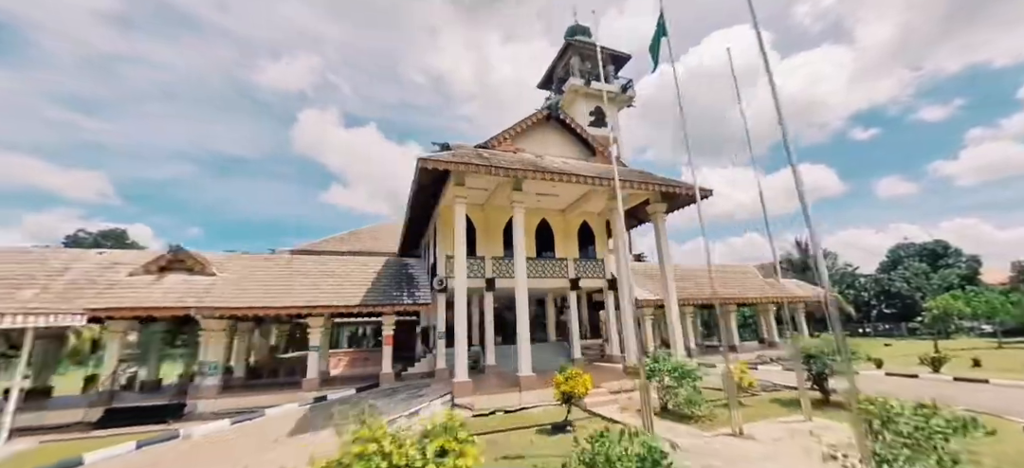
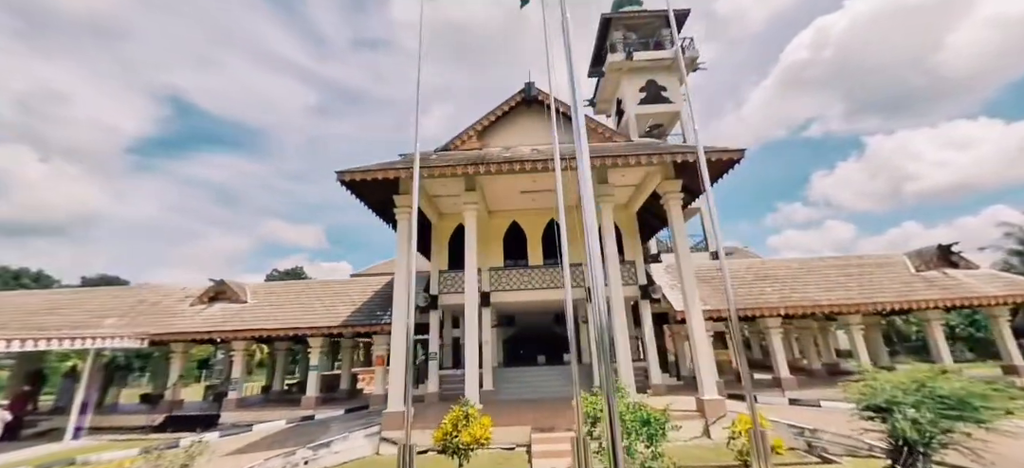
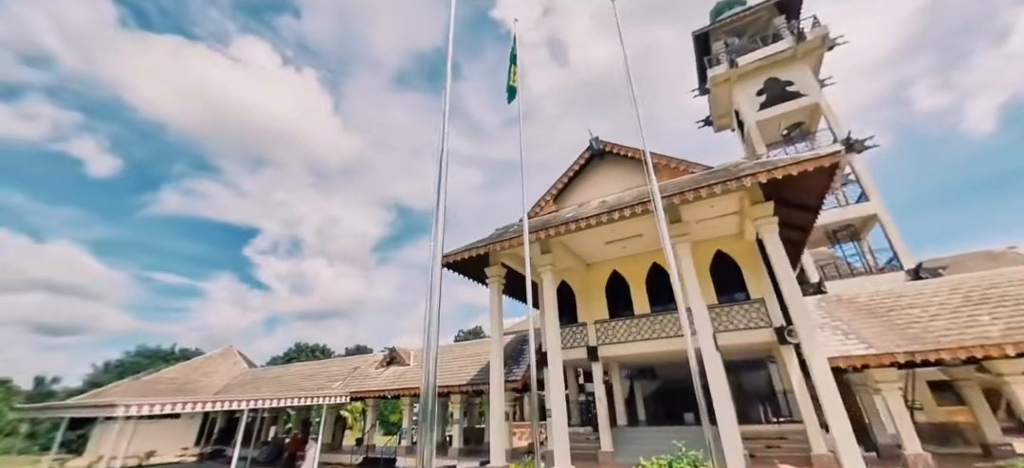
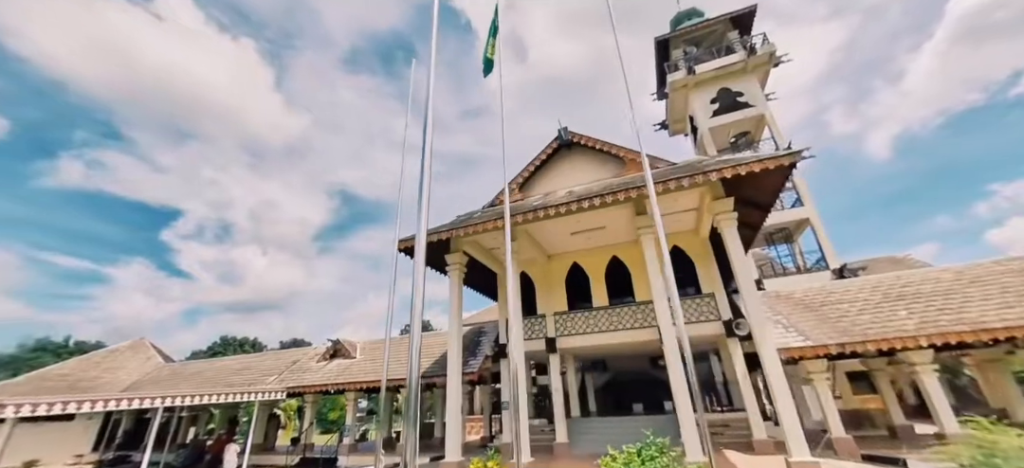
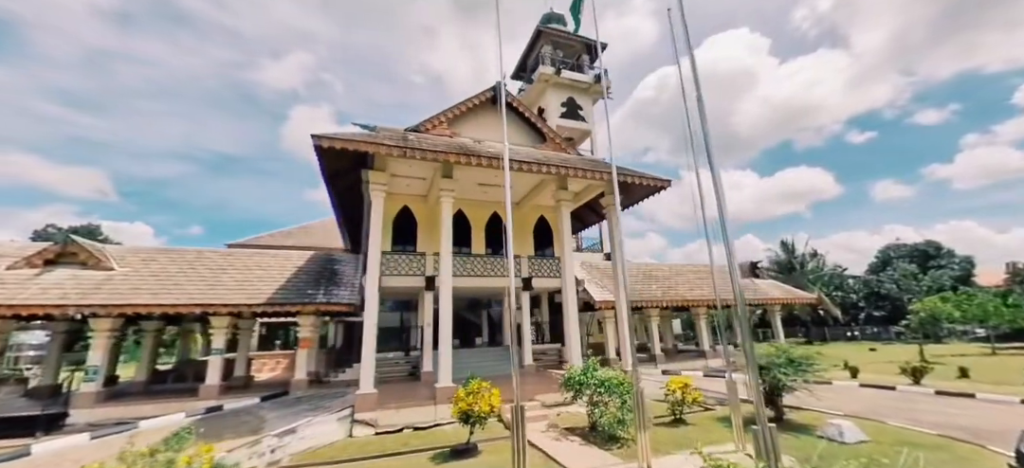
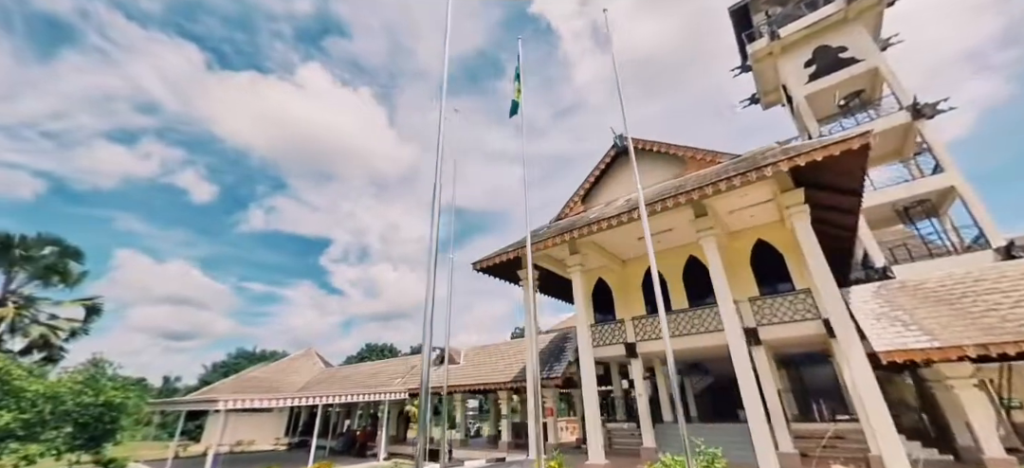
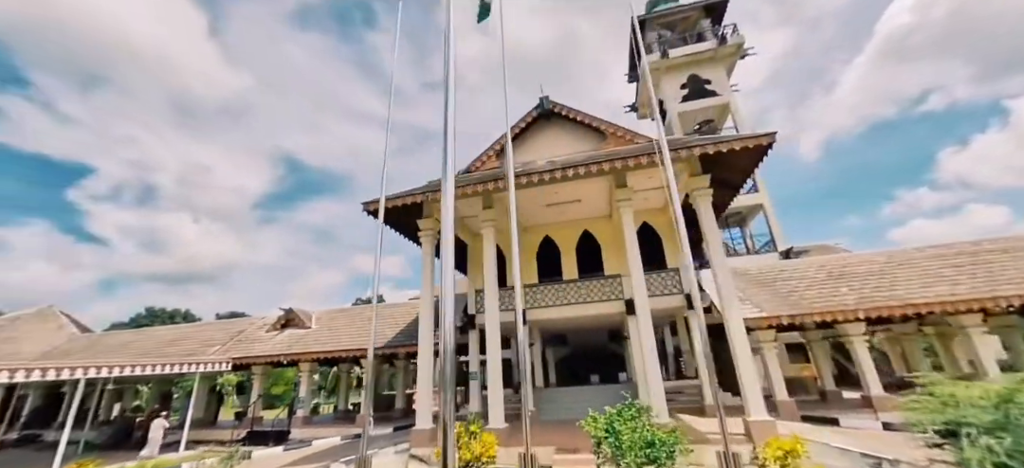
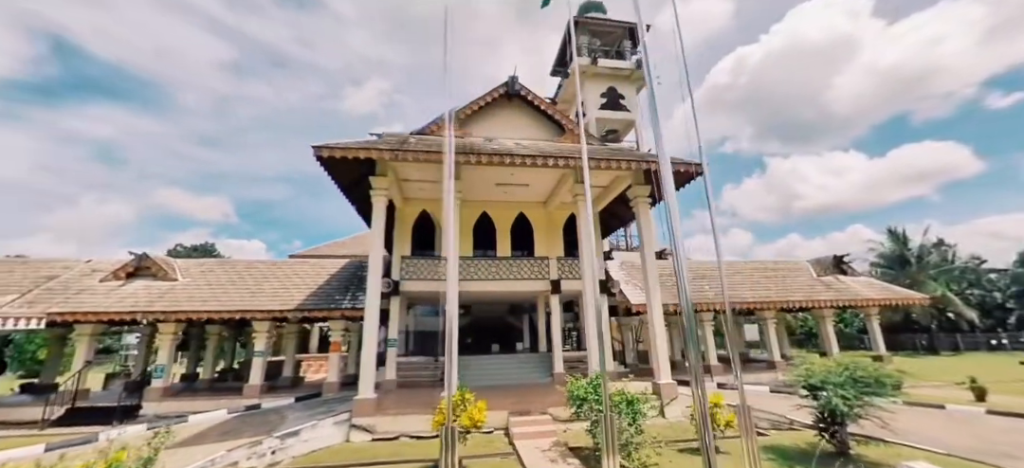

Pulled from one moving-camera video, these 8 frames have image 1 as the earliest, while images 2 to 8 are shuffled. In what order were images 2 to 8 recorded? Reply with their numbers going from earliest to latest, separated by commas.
5, 8, 2, 7, 4, 3, 6
